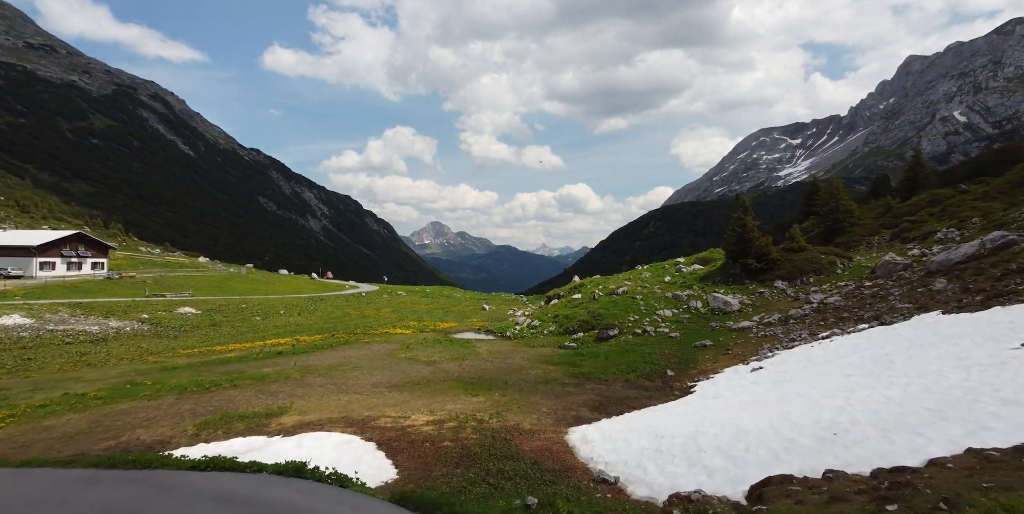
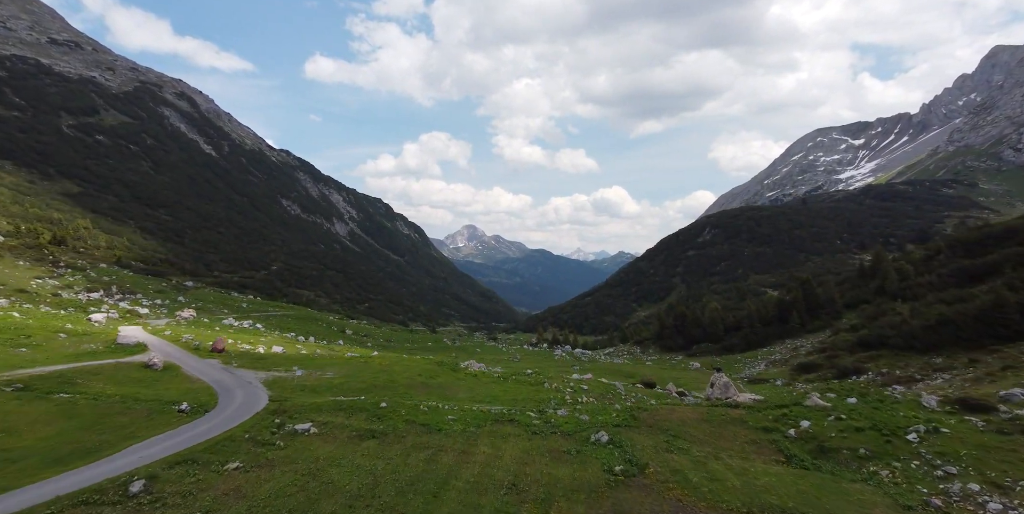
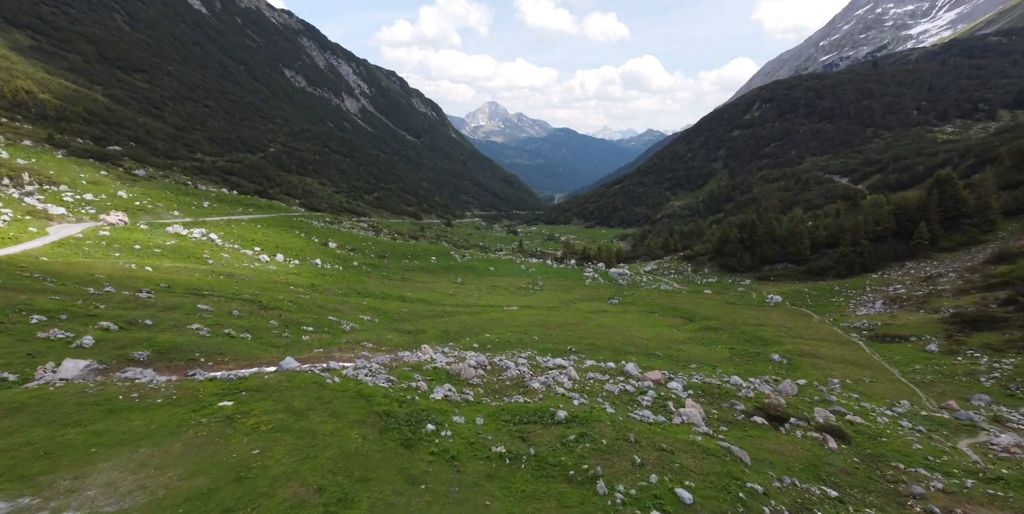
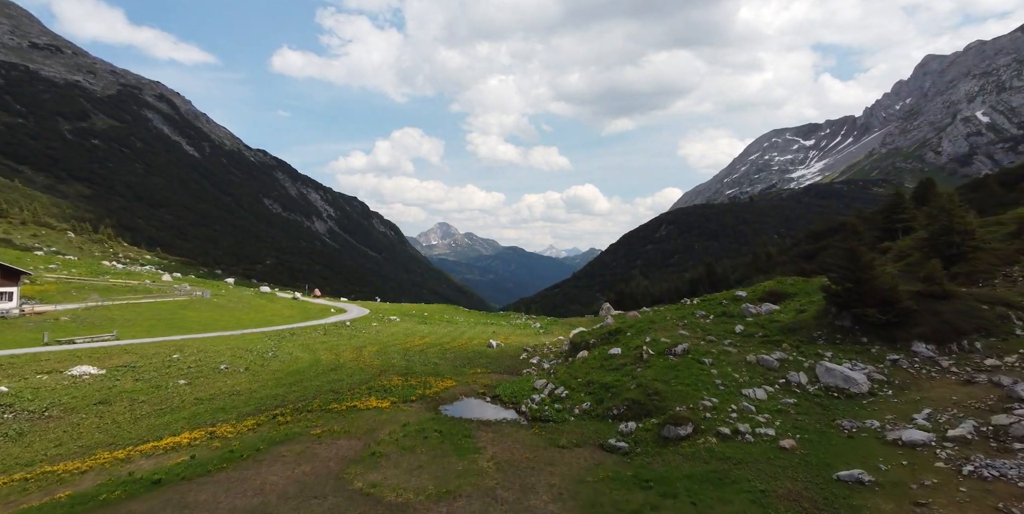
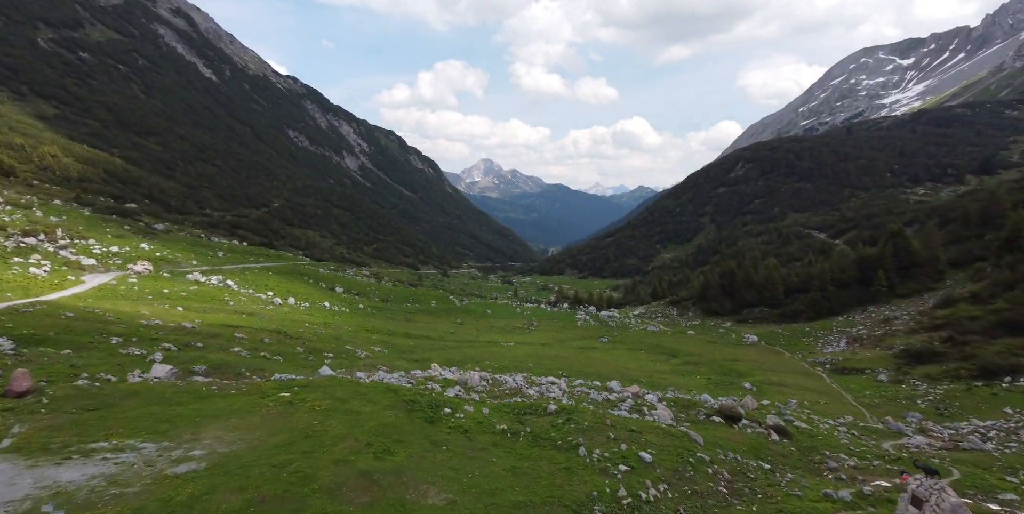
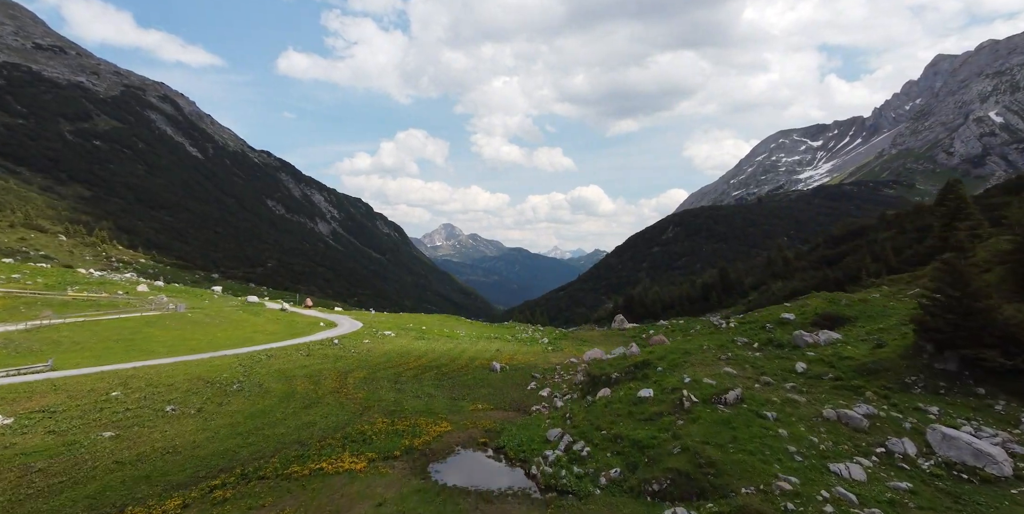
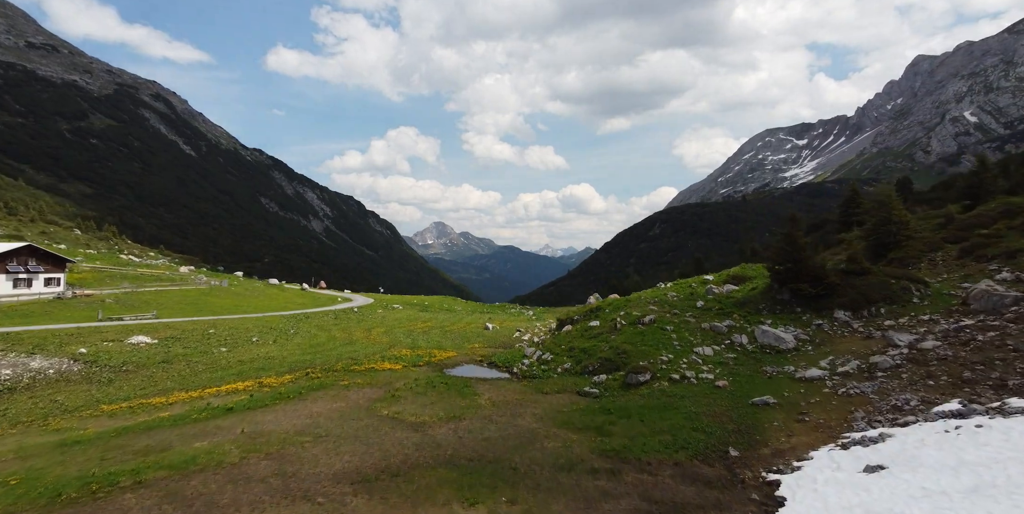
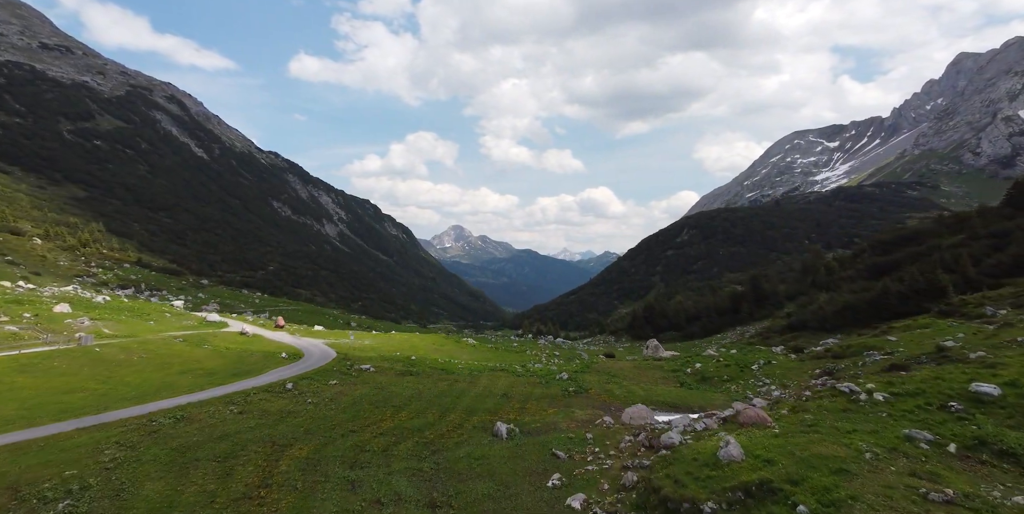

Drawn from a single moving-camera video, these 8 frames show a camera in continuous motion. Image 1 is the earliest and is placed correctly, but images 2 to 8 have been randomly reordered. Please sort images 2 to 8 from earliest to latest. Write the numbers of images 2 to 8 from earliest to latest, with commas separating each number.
7, 4, 6, 8, 2, 5, 3
